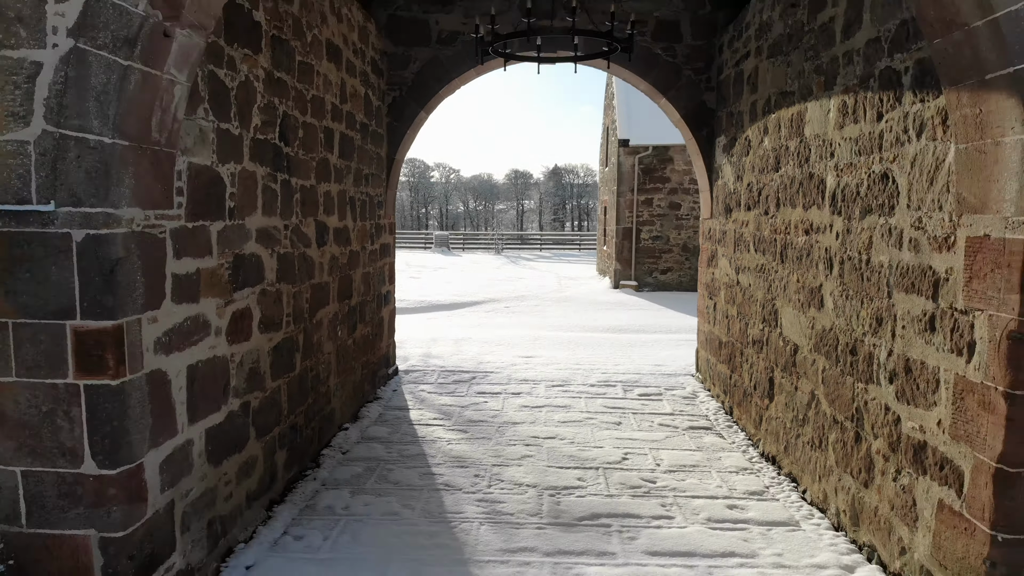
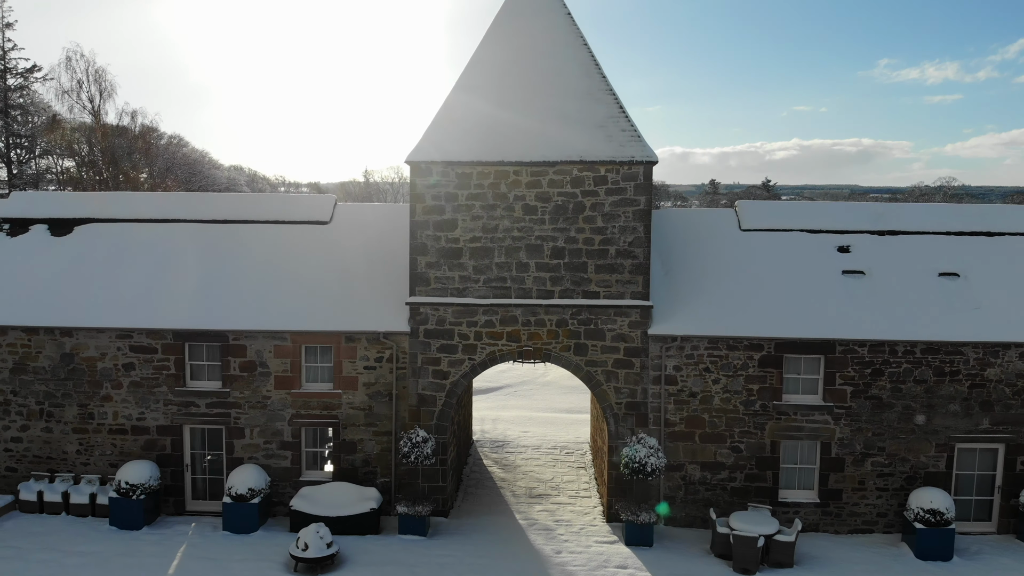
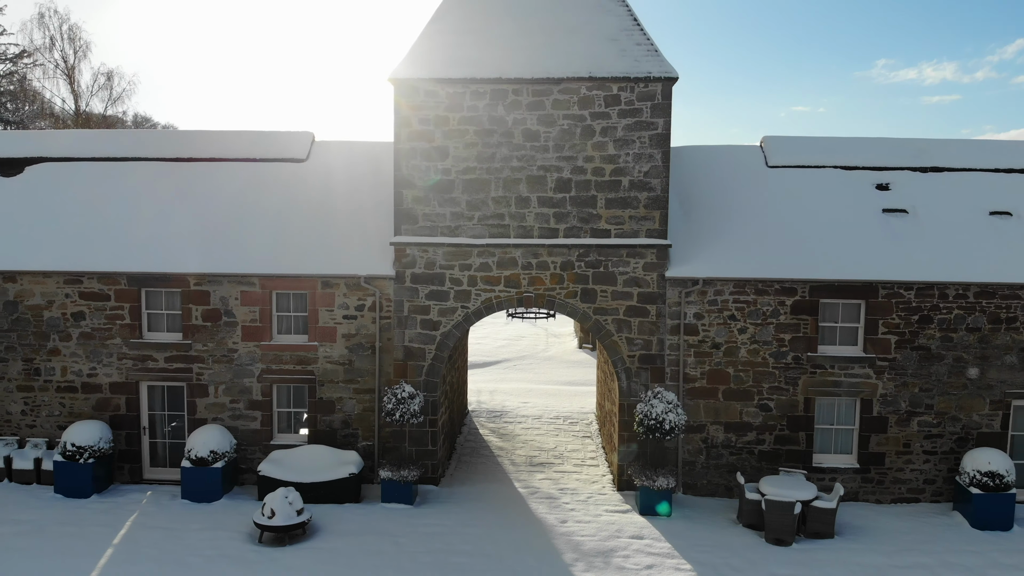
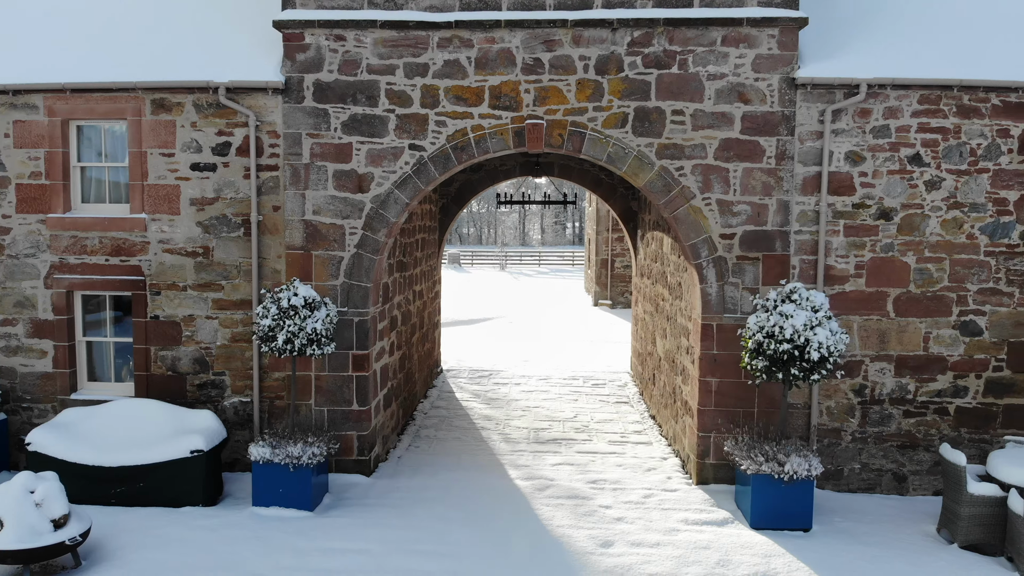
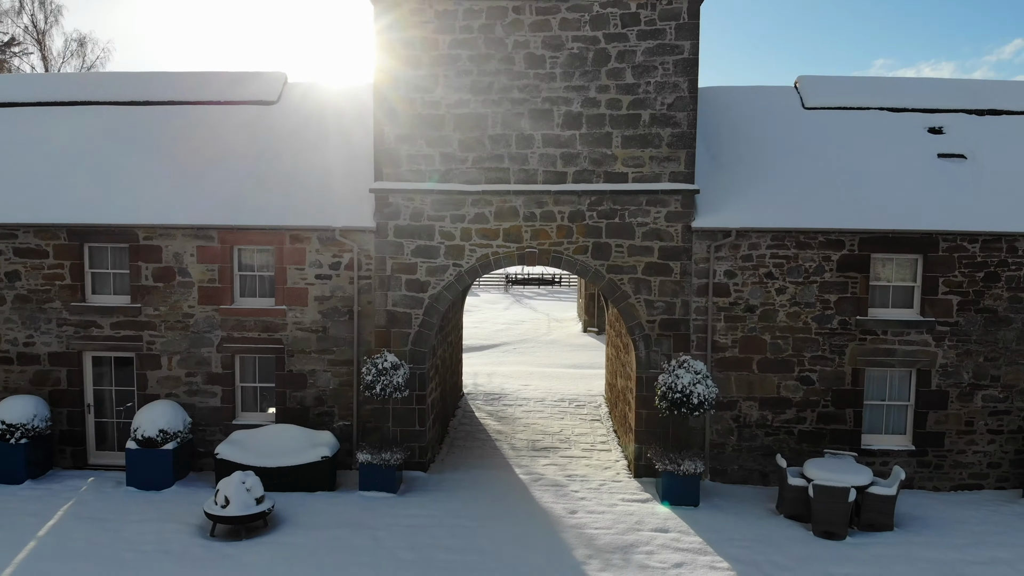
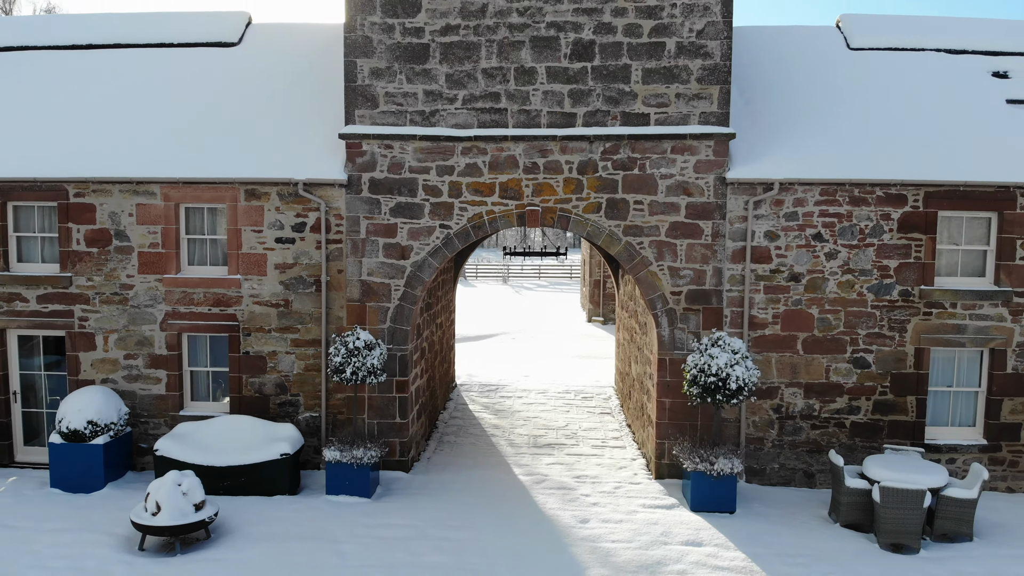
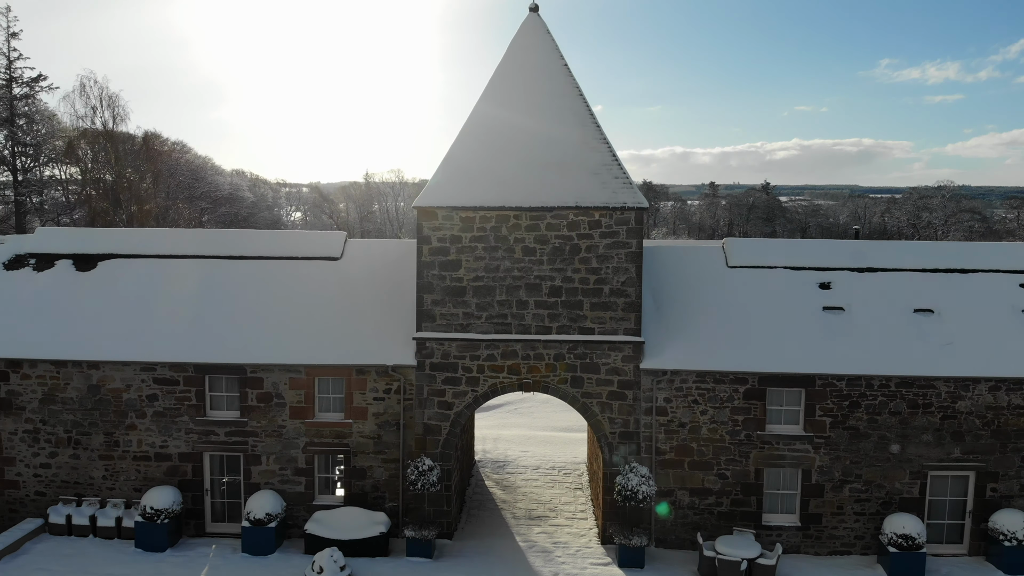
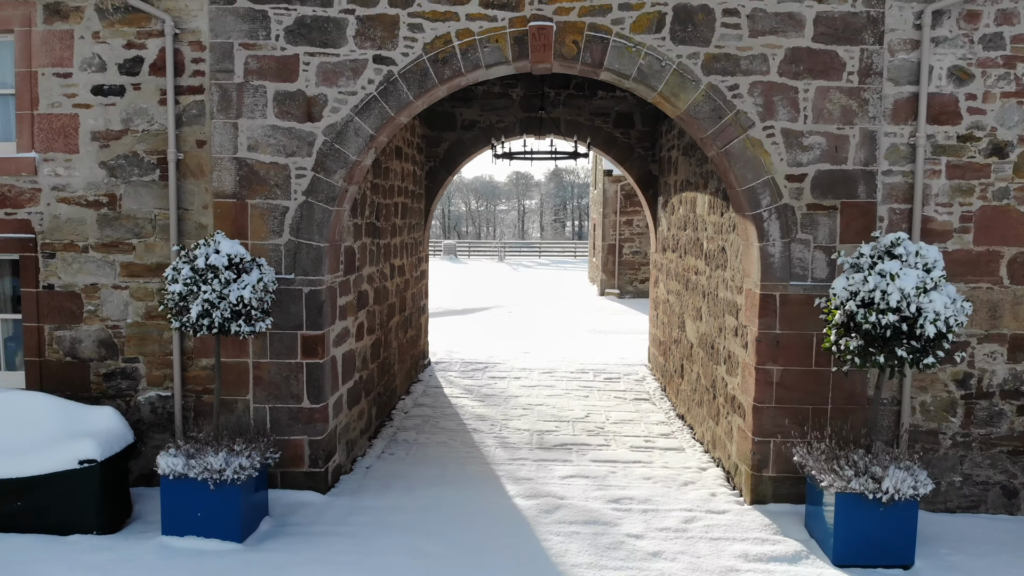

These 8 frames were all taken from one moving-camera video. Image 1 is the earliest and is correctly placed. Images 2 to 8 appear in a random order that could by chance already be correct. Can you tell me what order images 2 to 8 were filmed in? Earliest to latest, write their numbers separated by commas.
8, 4, 6, 5, 3, 2, 7
